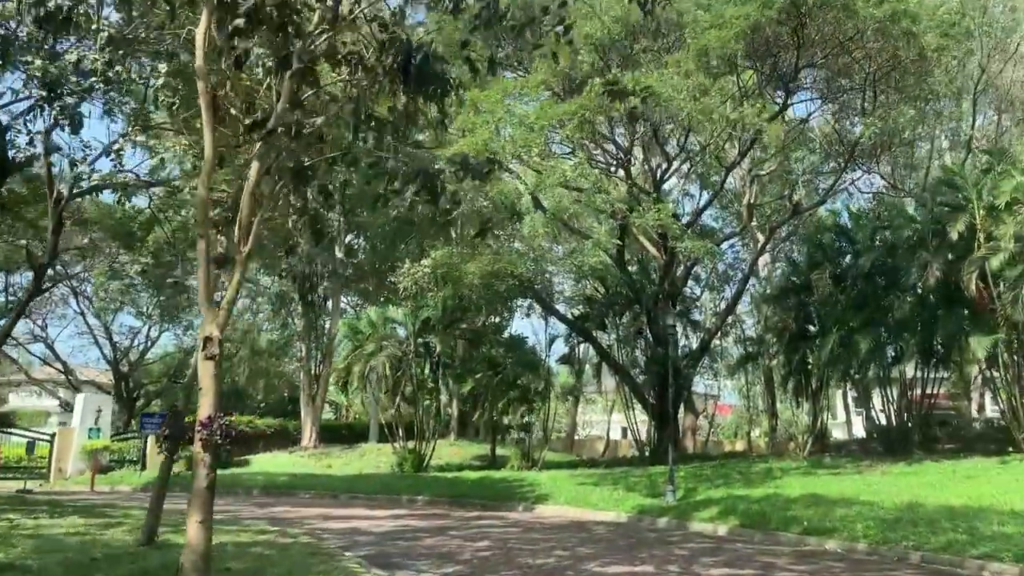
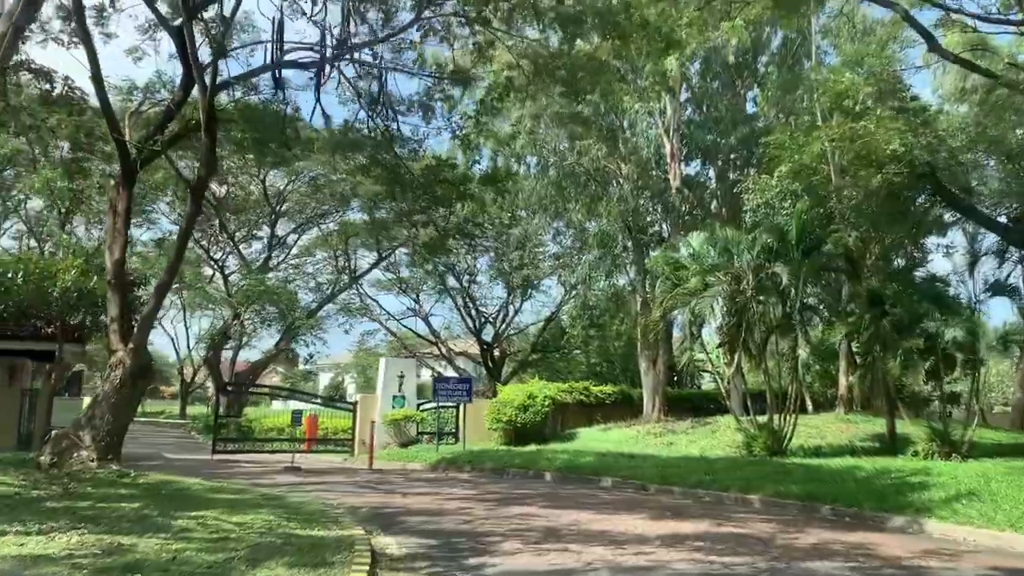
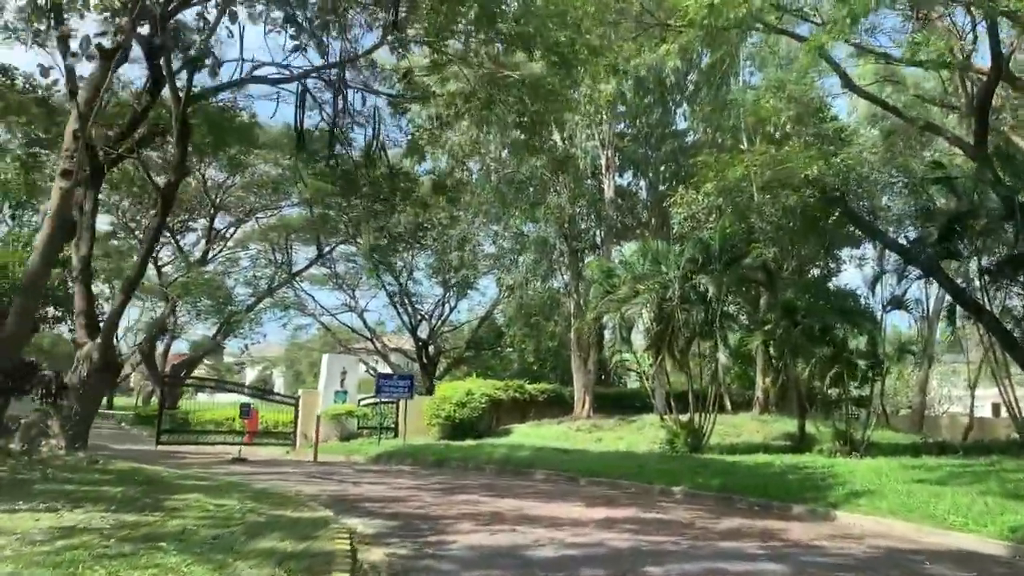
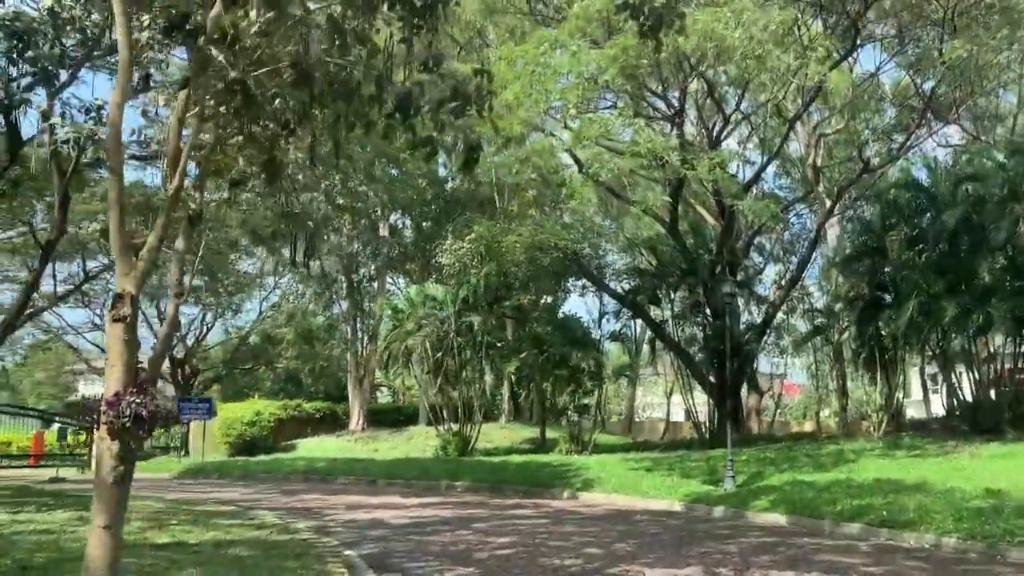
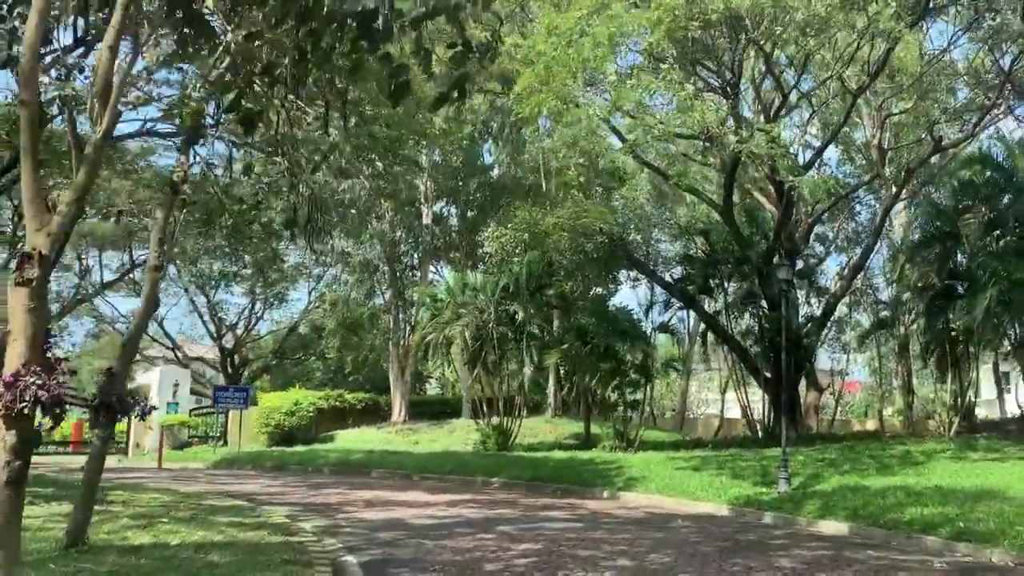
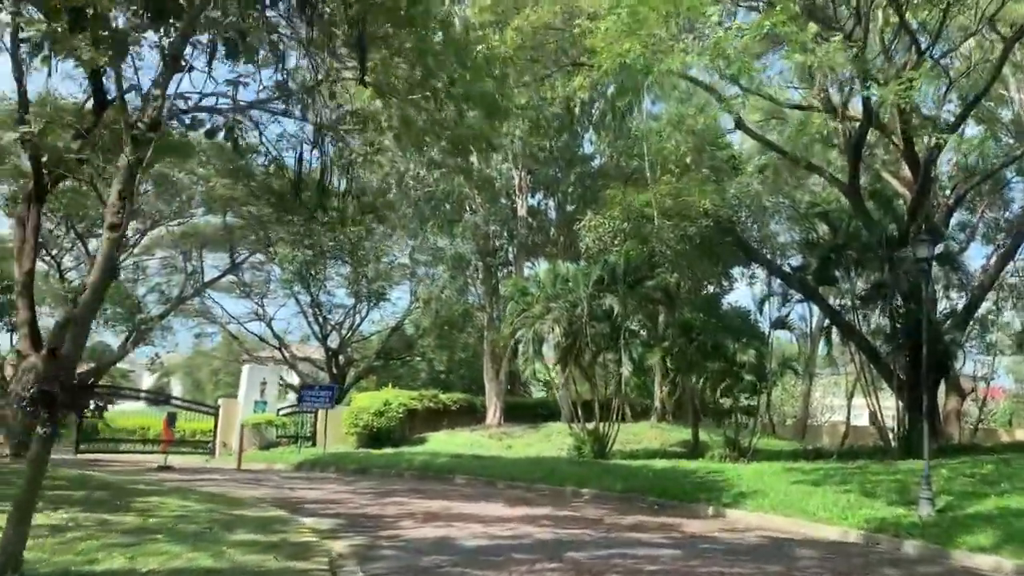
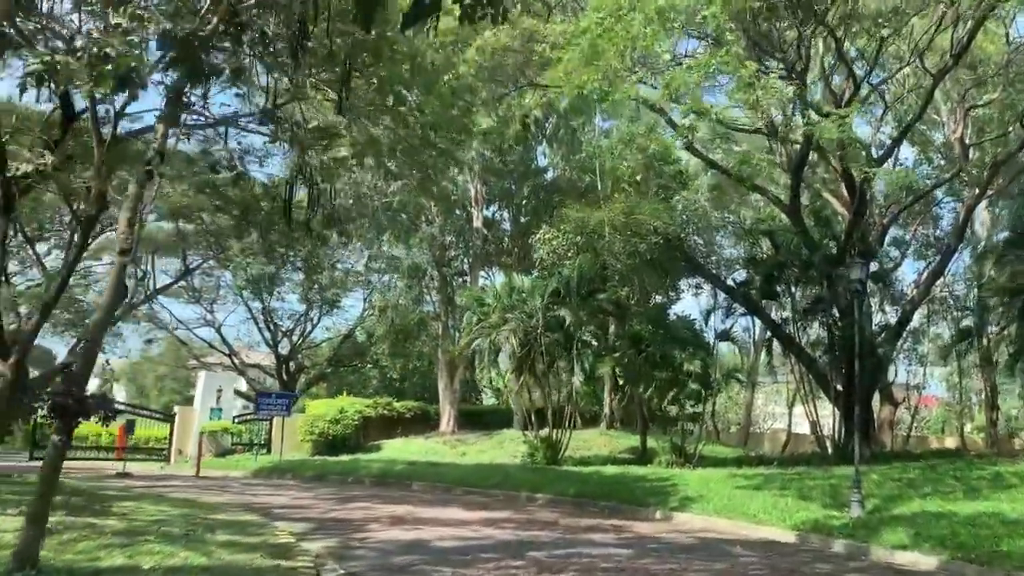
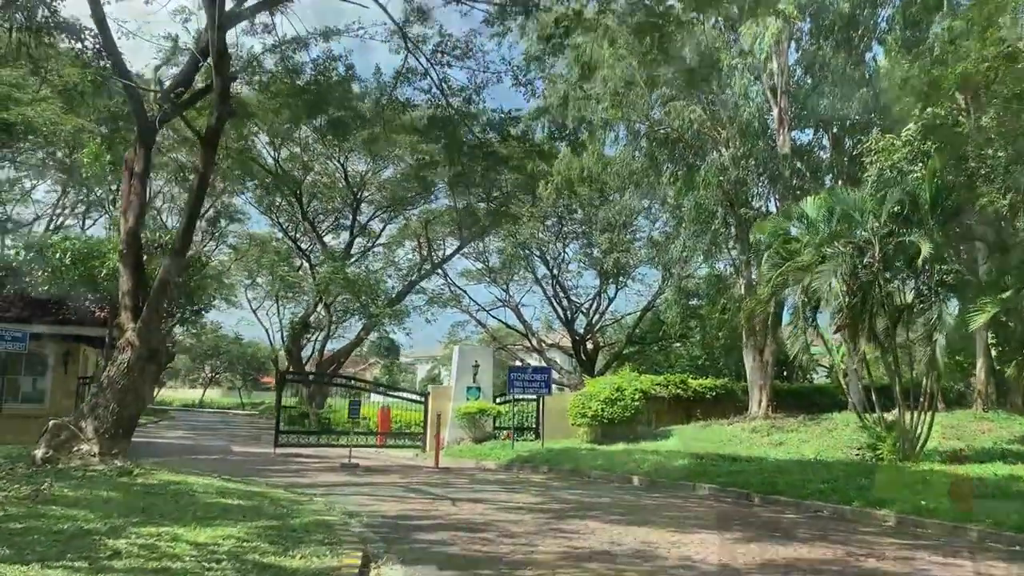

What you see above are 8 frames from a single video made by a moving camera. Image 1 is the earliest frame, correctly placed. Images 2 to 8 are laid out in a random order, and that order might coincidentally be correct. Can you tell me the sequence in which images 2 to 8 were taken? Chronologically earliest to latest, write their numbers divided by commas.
4, 5, 7, 6, 3, 2, 8
